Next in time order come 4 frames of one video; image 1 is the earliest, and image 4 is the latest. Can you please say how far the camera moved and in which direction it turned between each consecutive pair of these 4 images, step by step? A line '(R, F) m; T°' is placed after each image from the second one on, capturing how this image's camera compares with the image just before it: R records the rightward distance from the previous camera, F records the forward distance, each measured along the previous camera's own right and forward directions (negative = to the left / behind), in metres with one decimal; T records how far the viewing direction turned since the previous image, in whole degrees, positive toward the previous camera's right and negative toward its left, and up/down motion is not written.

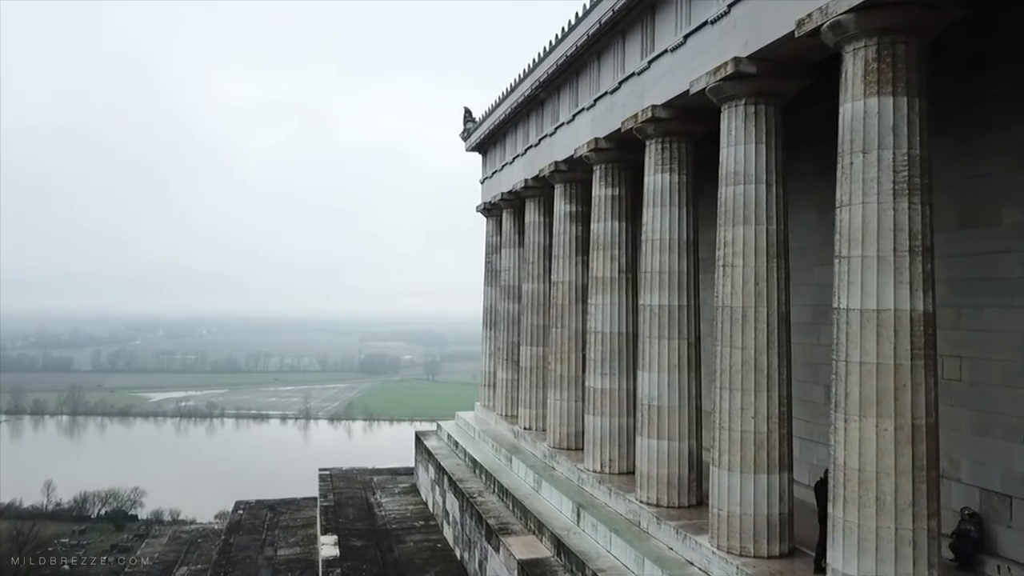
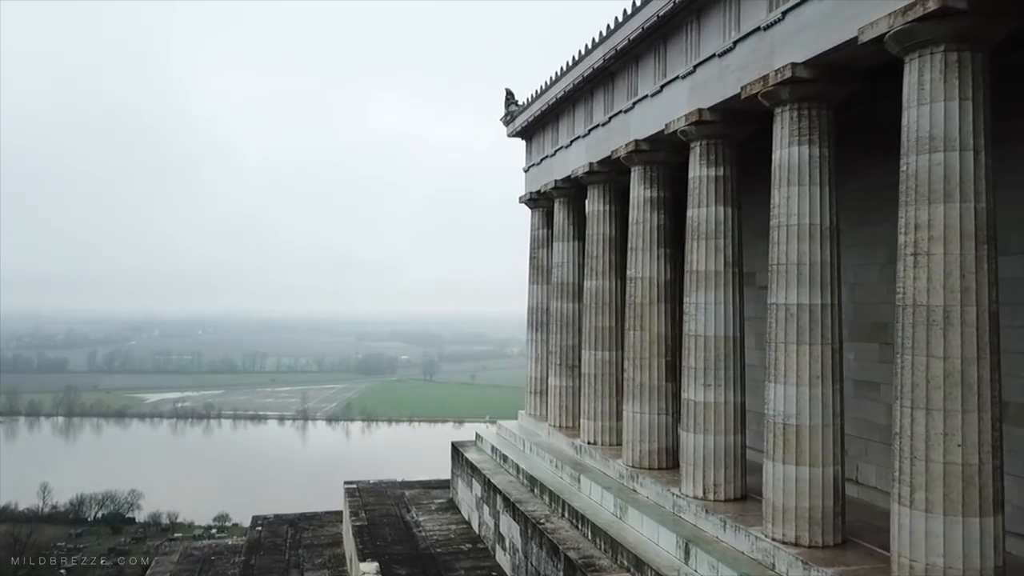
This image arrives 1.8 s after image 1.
(-2.1, +2.9) m; 0°
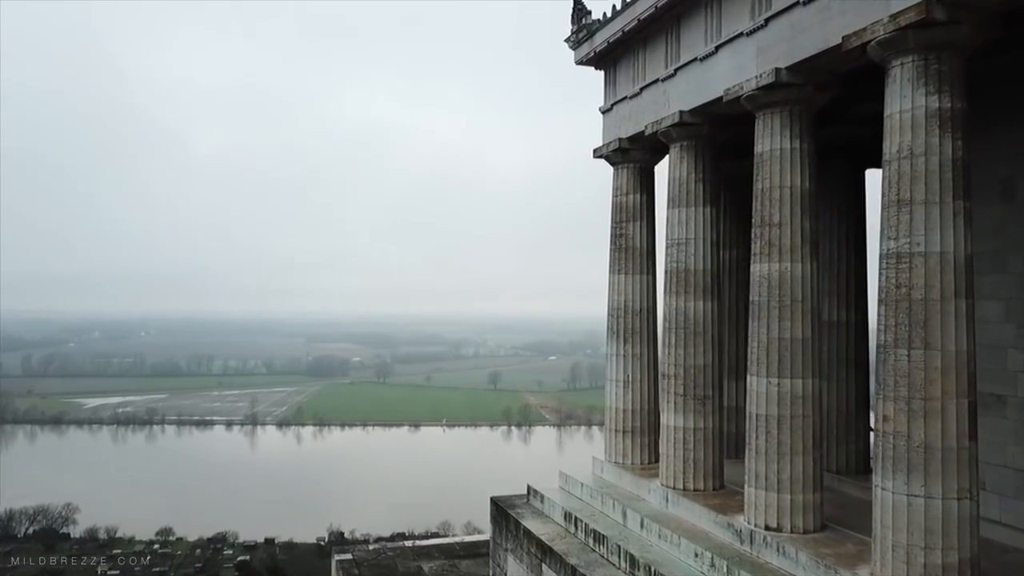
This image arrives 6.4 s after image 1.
(-3.4, +9.8) m; +3°
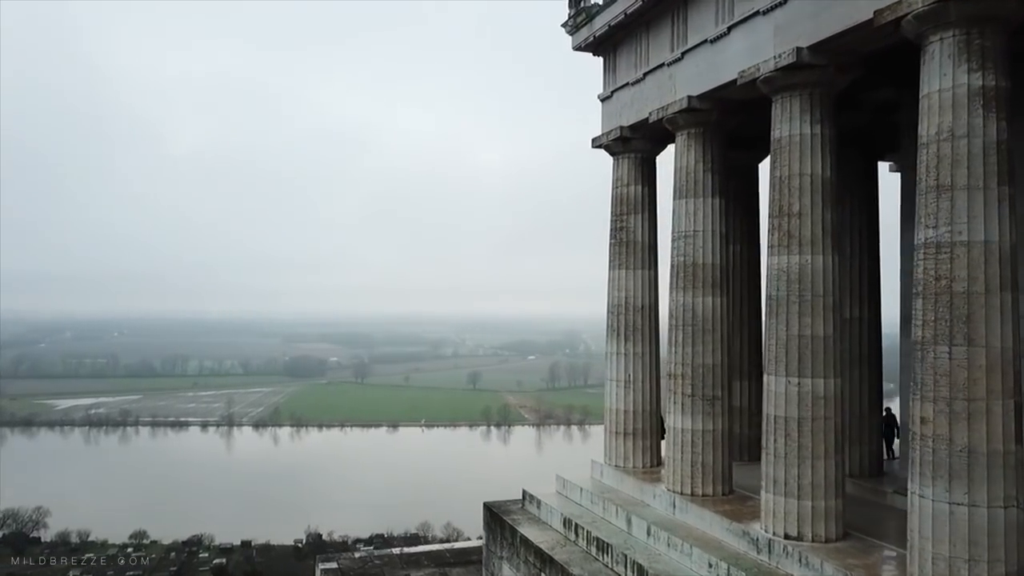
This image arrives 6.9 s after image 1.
(-0.5, +1.0) m; +2°
